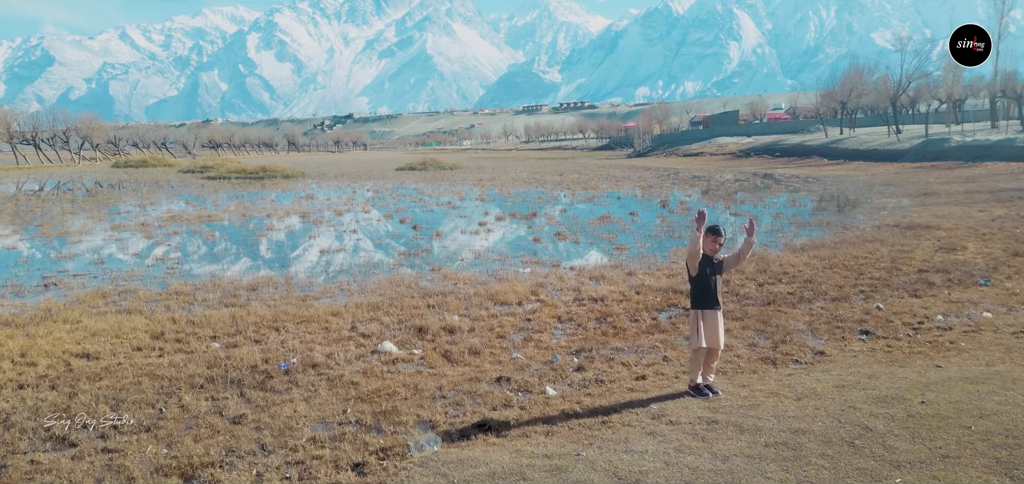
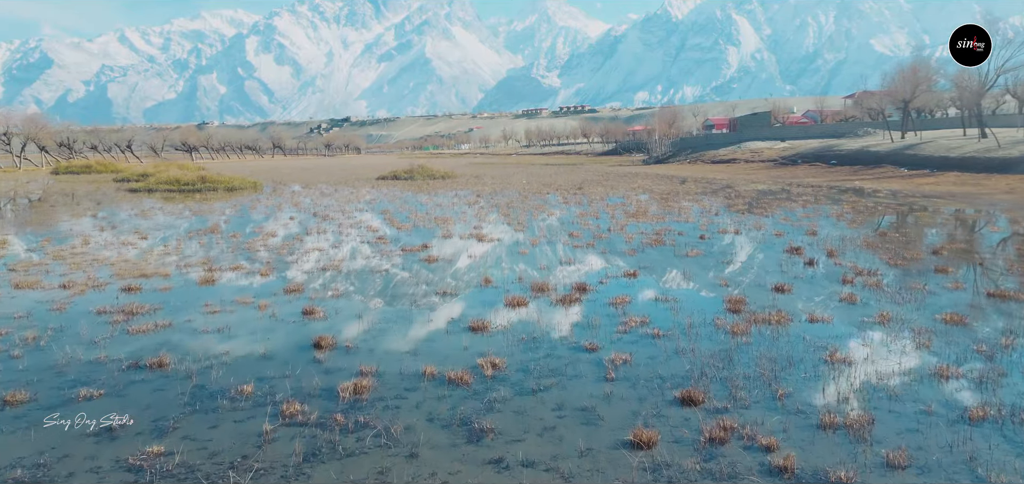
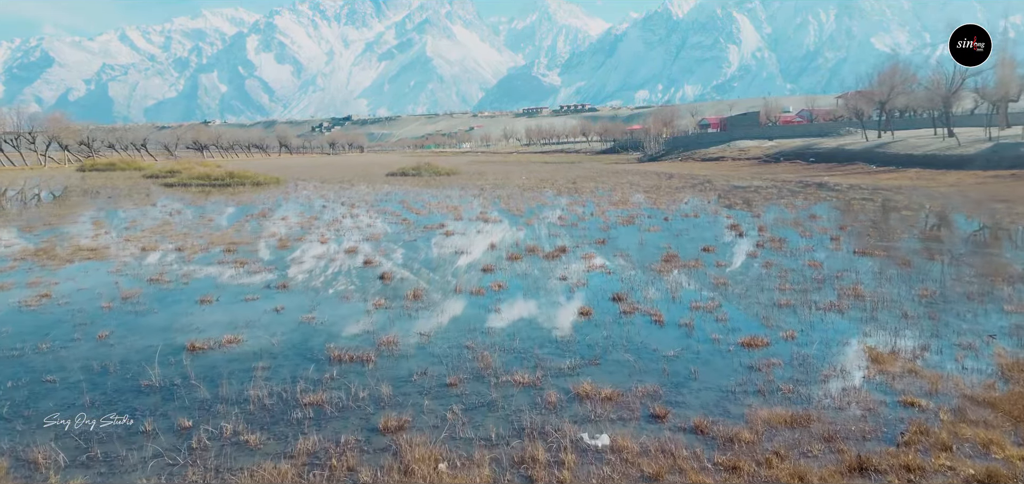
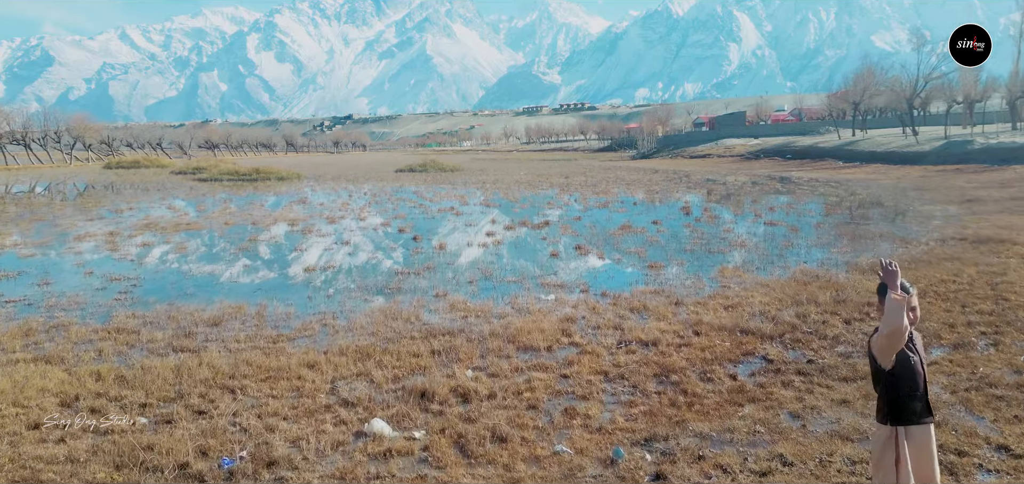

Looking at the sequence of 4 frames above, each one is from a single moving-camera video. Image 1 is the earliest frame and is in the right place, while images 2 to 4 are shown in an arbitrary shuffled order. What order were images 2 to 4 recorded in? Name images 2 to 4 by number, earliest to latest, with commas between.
4, 3, 2
